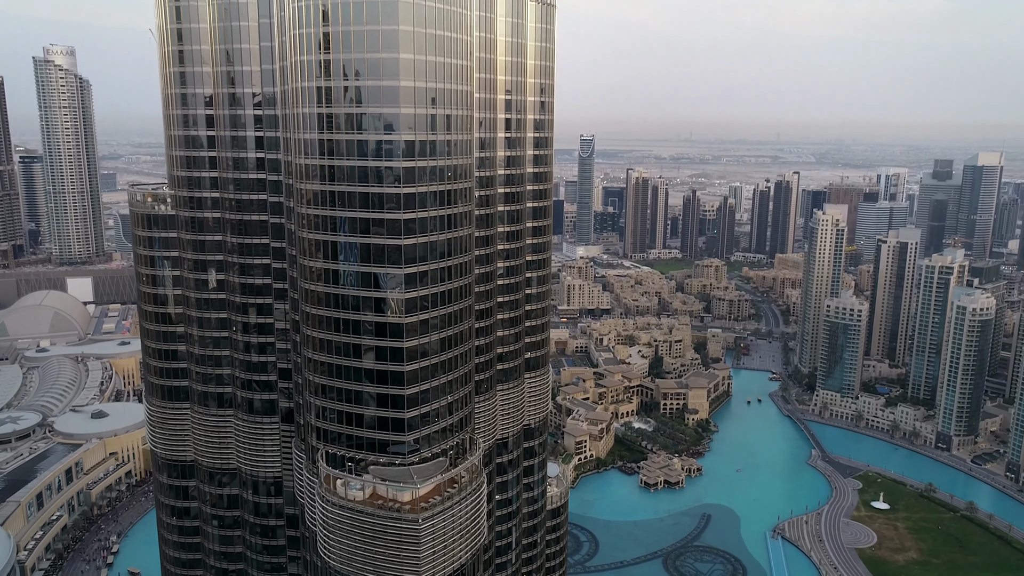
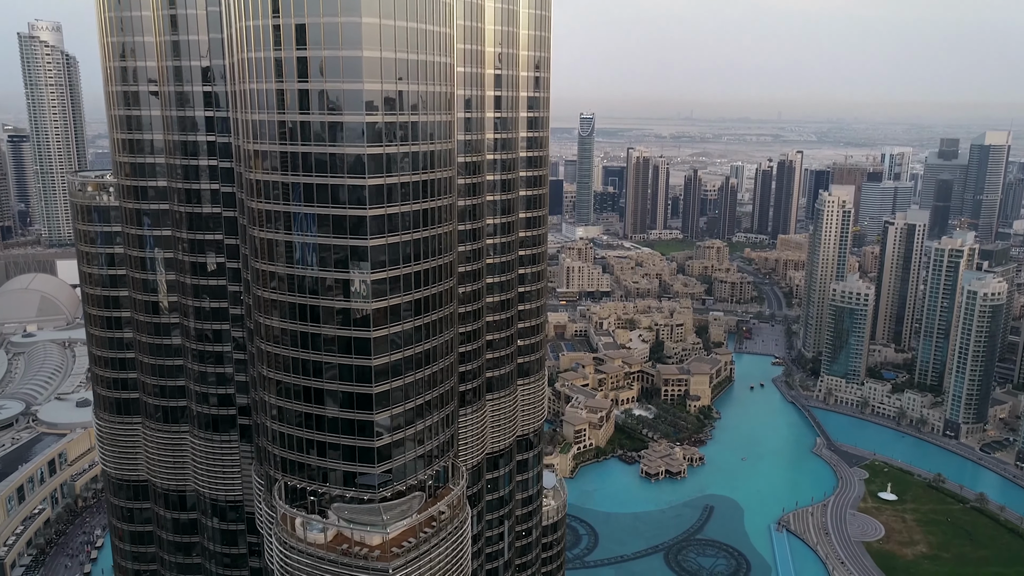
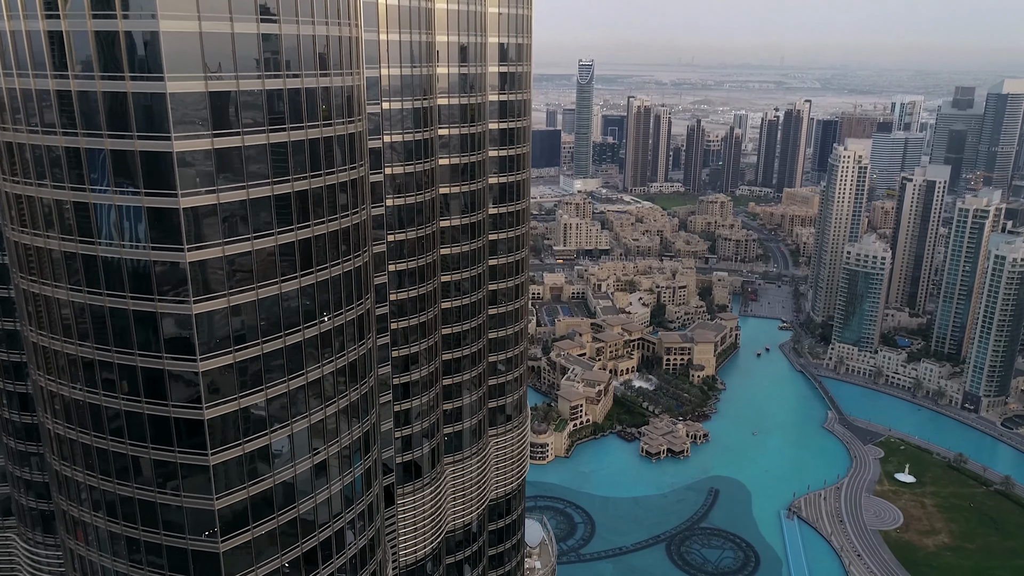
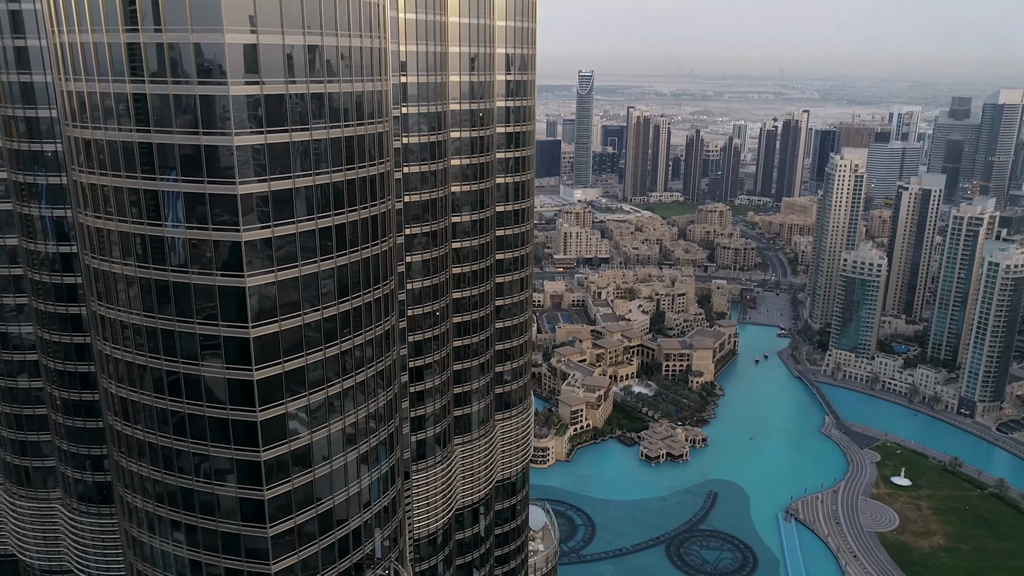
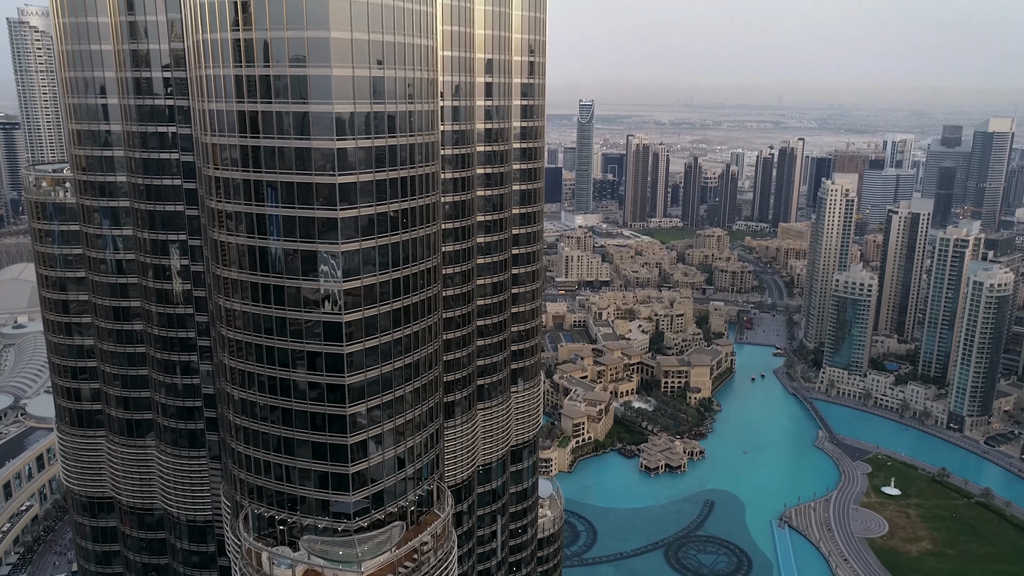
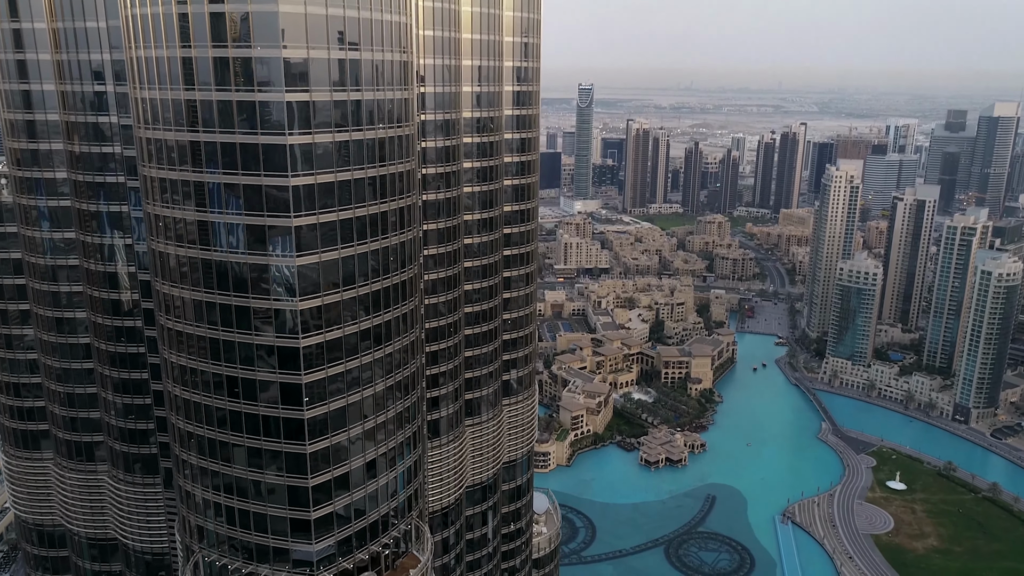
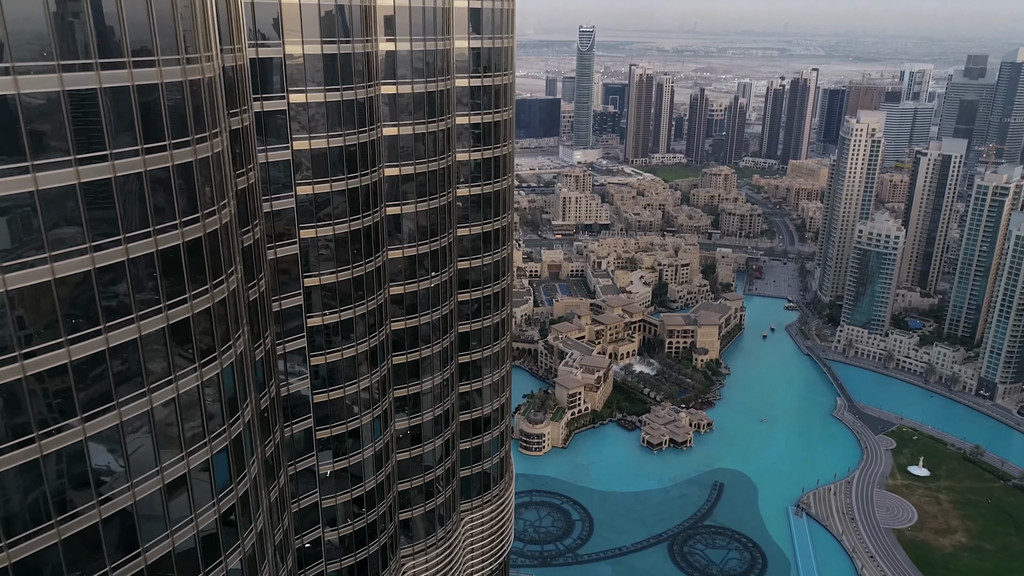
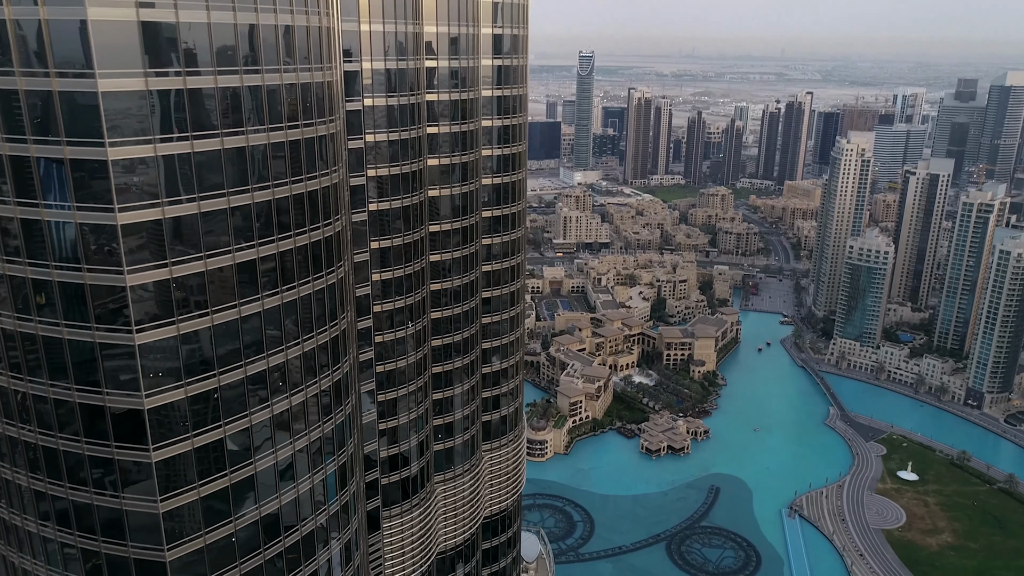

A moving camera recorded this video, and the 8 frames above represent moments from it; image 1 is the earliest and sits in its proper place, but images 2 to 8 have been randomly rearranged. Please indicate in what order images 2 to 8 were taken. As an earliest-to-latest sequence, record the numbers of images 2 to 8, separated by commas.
2, 5, 6, 4, 3, 8, 7
